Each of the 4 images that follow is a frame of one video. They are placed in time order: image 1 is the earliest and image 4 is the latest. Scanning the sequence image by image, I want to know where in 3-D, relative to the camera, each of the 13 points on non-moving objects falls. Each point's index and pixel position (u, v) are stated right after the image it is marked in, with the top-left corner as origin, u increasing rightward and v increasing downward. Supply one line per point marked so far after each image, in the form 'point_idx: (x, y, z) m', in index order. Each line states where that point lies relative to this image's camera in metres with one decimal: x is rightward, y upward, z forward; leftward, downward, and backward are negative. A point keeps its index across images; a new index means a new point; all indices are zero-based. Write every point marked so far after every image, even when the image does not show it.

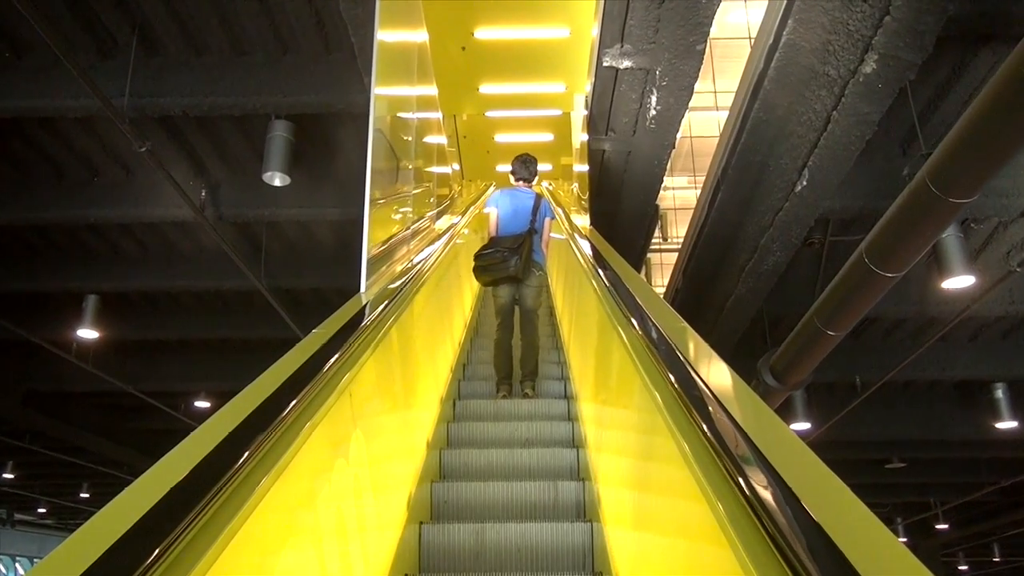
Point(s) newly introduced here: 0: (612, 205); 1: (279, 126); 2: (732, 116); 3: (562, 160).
0: (+0.9, +0.7, +6.8) m
1: (-1.7, +1.2, +5.3) m
2: (+1.3, +1.0, +4.5) m
3: (+1.0, +2.5, +14.2) m
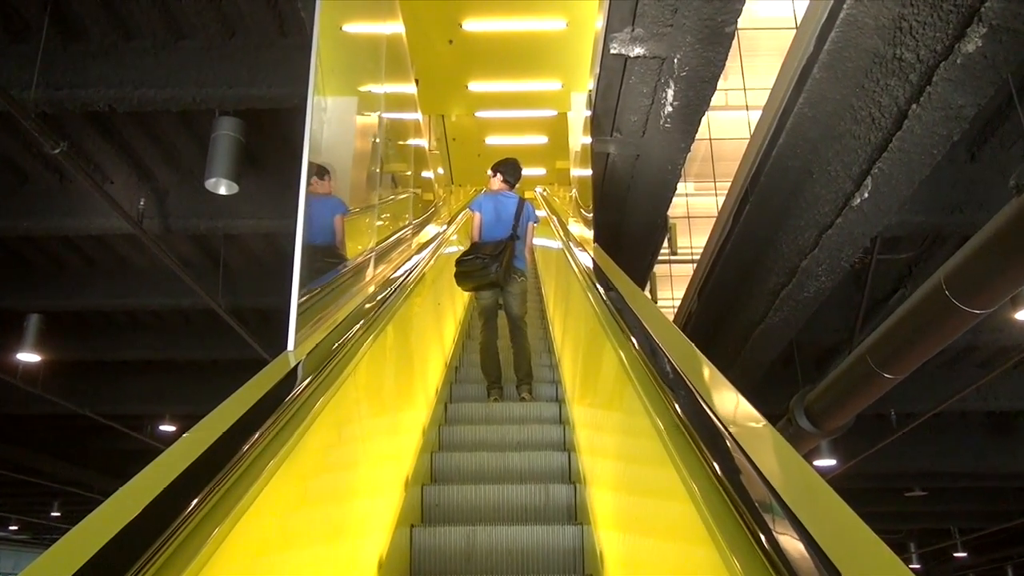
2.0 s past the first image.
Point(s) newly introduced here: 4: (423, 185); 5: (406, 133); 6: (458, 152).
0: (+0.9, +0.6, +6.1) m
1: (-1.7, +1.0, +4.5) m
2: (+1.3, +0.9, +3.8) m
3: (+0.8, +2.2, +13.4) m
4: (-1.1, +1.3, +9.4) m
5: (-1.2, +1.7, +7.9) m
6: (-1.0, +2.4, +13.1) m
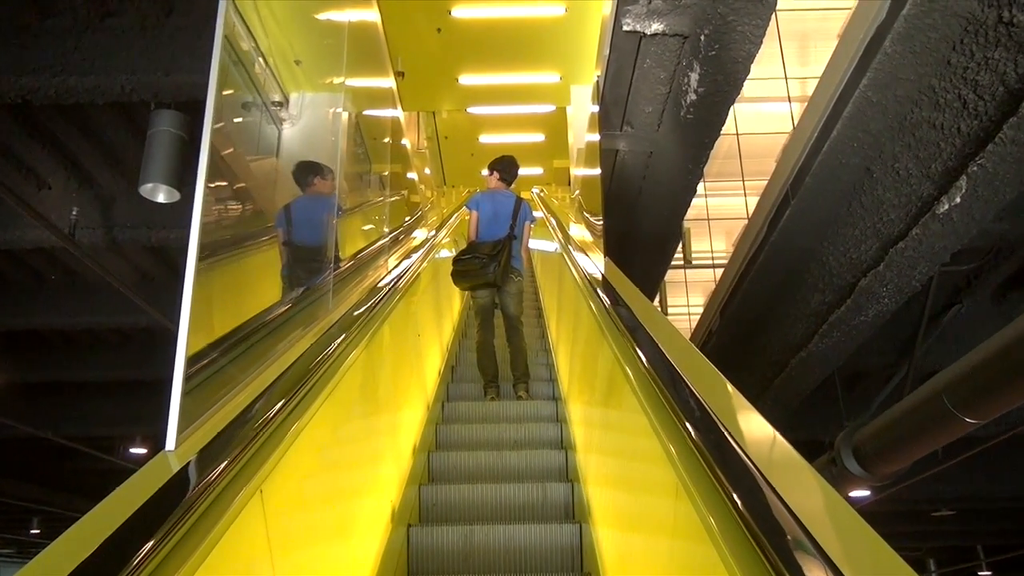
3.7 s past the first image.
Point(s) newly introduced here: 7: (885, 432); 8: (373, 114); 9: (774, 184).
0: (+0.8, +0.5, +5.4) m
1: (-1.8, +0.9, +3.8) m
2: (+1.3, +0.8, +3.1) m
3: (+0.7, +2.1, +12.7) m
4: (-1.2, +1.2, +8.7) m
5: (-1.2, +1.6, +7.2) m
6: (-1.0, +2.3, +12.4) m
7: (+1.8, -0.7, +3.6) m
8: (-1.2, +1.6, +6.8) m
9: (+1.2, +0.5, +3.5) m
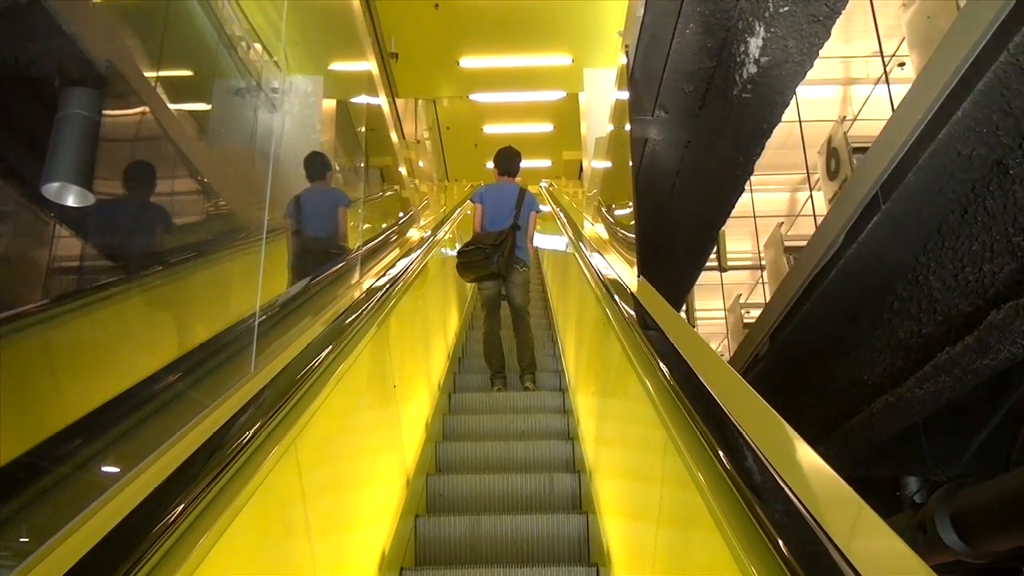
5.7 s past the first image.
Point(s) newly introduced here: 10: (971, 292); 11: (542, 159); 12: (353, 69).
0: (+0.9, +0.4, +4.6) m
1: (-1.7, +0.8, +3.0) m
2: (+1.3, +0.7, +2.3) m
3: (+0.8, +2.1, +11.9) m
4: (-1.1, +1.1, +7.9) m
5: (-1.2, +1.5, +6.4) m
6: (-0.9, +2.3, +11.5) m
7: (+1.9, -0.8, +2.8) m
8: (-1.2, +1.5, +6.0) m
9: (+1.3, +0.4, +2.7) m
10: (+1.7, 0.0, +2.7) m
11: (+0.5, +2.2, +12.4) m
12: (-1.3, +1.8, +6.1) m
